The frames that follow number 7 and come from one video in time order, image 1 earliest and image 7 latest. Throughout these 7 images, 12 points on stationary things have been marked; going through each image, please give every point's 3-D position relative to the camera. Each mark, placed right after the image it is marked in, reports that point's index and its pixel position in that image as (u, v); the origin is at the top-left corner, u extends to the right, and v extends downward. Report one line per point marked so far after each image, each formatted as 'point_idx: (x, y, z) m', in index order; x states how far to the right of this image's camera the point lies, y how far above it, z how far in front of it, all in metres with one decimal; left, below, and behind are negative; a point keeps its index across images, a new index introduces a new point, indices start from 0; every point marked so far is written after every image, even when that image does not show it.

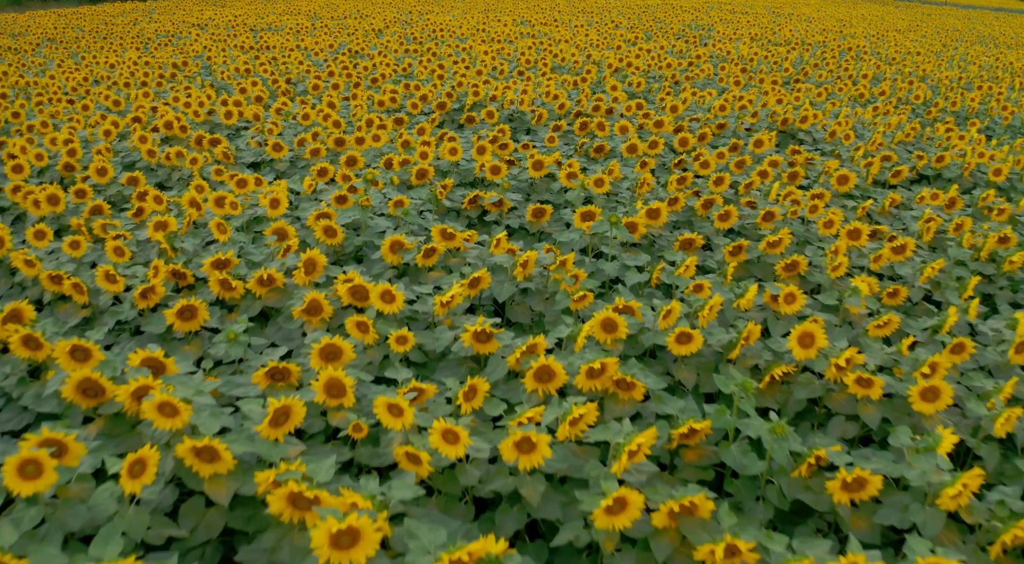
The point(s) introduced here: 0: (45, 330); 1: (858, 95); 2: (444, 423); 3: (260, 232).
0: (-2.3, -0.2, +3.5) m
1: (+5.2, +2.8, +10.8) m
2: (-0.2, -0.5, +2.9) m
3: (-1.8, +0.4, +5.1) m
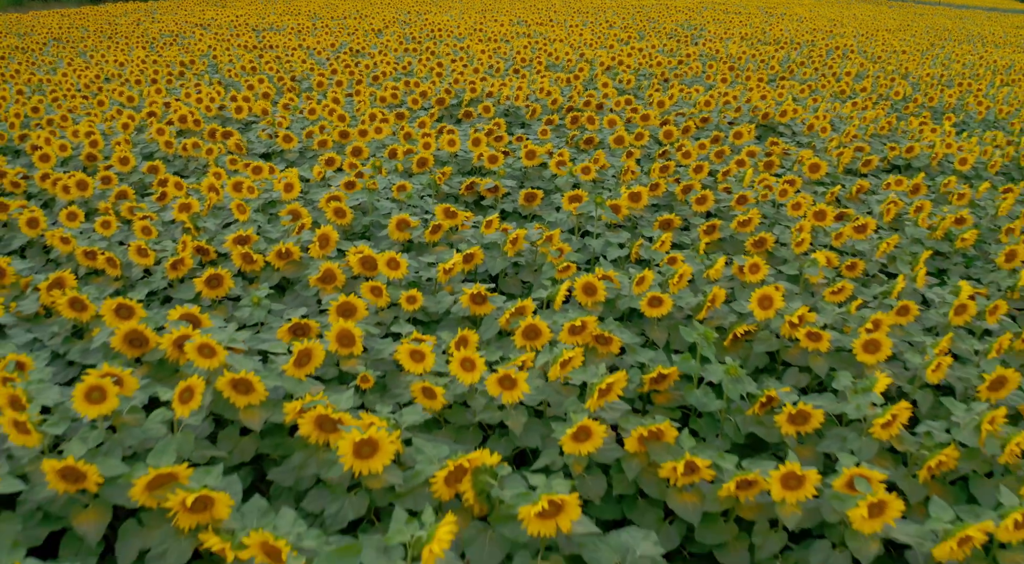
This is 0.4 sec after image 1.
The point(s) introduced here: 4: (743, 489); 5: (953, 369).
0: (-2.3, -0.1, +3.9) m
1: (+5.2, +3.0, +11.2) m
2: (-0.2, -0.3, +3.3) m
3: (-1.8, +0.5, +5.6) m
4: (+0.9, -0.8, +2.8) m
5: (+2.3, -0.5, +3.7) m
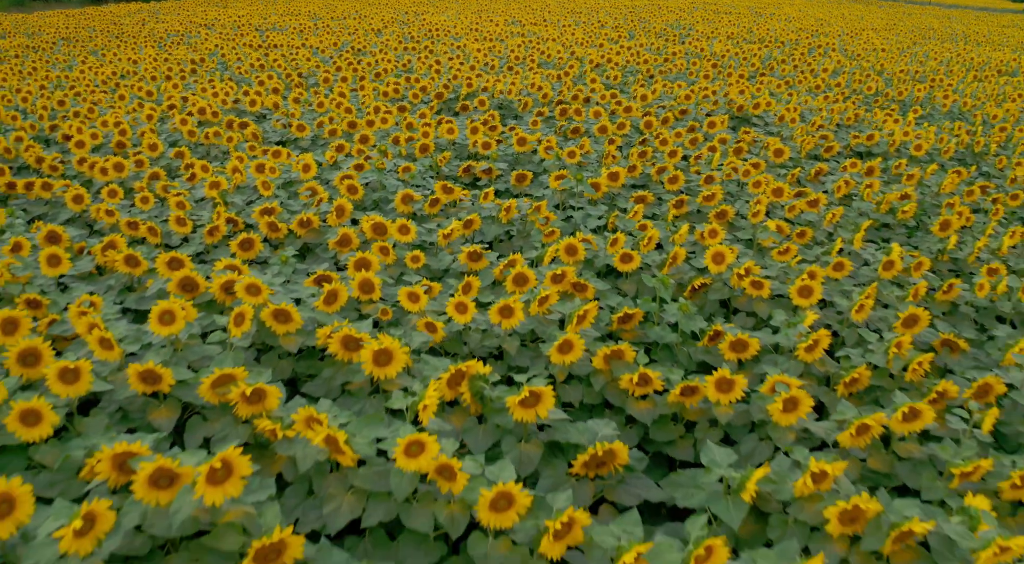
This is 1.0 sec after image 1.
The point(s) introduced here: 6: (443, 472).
0: (-2.4, +0.2, +4.5) m
1: (+5.1, +3.3, +11.9) m
2: (-0.3, -0.1, +4.0) m
3: (-1.9, +0.8, +6.2) m
4: (+0.9, -0.6, +3.5) m
5: (+2.2, -0.2, +4.4) m
6: (-0.3, -0.7, +2.7) m
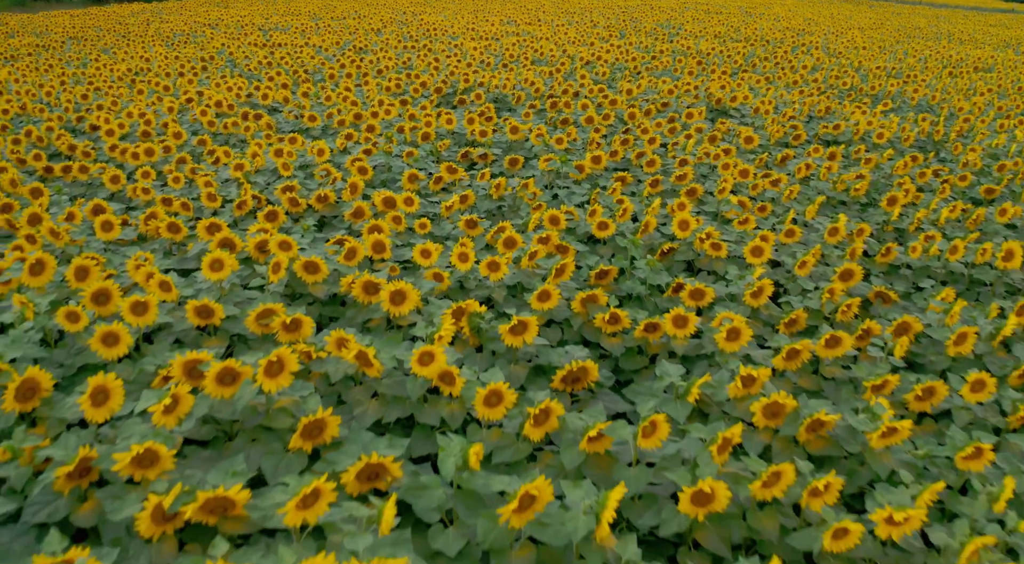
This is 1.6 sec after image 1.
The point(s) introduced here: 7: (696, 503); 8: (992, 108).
0: (-2.4, +0.4, +5.2) m
1: (+5.0, +3.5, +12.6) m
2: (-0.3, +0.2, +4.6) m
3: (-2.0, +1.0, +6.9) m
4: (+0.8, -0.3, +4.2) m
5: (+2.2, +0.1, +5.0) m
6: (-0.3, -0.5, +3.4) m
7: (+0.7, -0.9, +2.7) m
8: (+8.3, +3.0, +12.3) m
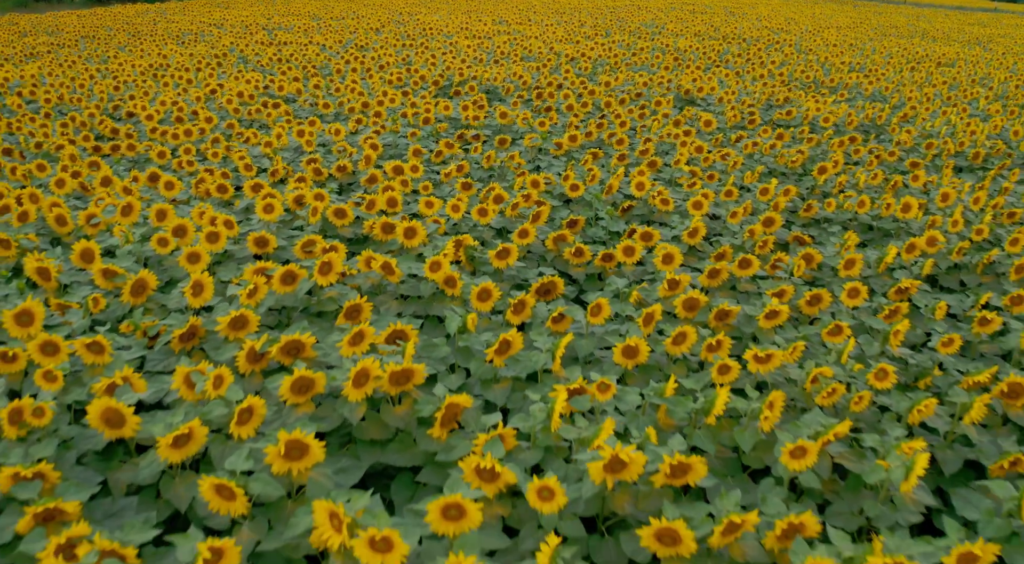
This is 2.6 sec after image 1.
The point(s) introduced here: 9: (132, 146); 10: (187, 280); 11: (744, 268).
0: (-2.5, +0.9, +6.3) m
1: (+4.8, +4.0, +13.8) m
2: (-0.4, +0.6, +5.8) m
3: (-2.1, +1.5, +8.0) m
4: (+0.7, +0.2, +5.3) m
5: (+2.0, +0.6, +6.2) m
6: (-0.4, 0.0, +4.5) m
7: (+0.6, -0.4, +3.8) m
8: (+8.1, +3.5, +13.5) m
9: (-4.3, +1.5, +8.0) m
10: (-2.1, 0.0, +4.7) m
11: (+1.7, +0.1, +5.1) m
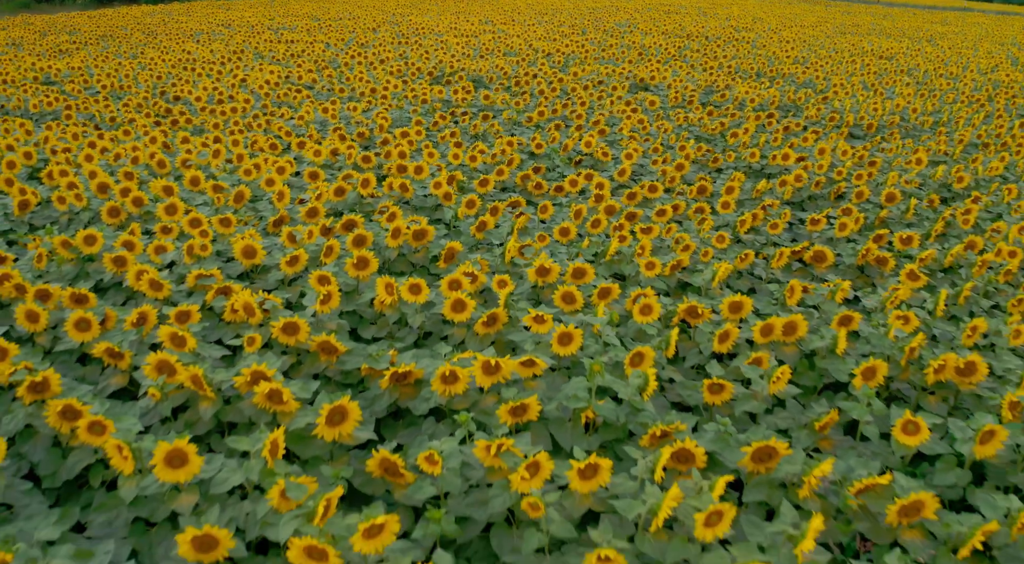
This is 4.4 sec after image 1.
0: (-2.8, +1.7, +8.4) m
1: (+4.4, +4.8, +16.0) m
2: (-0.7, +1.4, +7.9) m
3: (-2.4, +2.3, +10.1) m
4: (+0.5, +1.0, +7.4) m
5: (+1.8, +1.4, +8.3) m
6: (-0.6, +0.8, +6.6) m
7: (+0.4, +0.4, +6.0) m
8: (+7.7, +4.4, +15.8) m
9: (-4.5, +2.3, +10.1) m
10: (-2.4, +0.8, +6.8) m
11: (+1.4, +0.9, +7.2) m
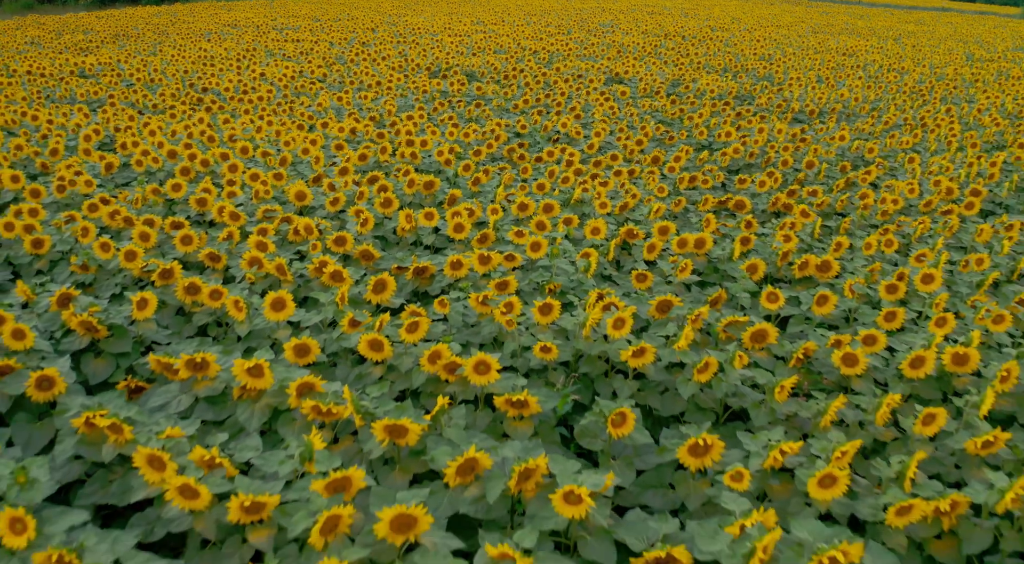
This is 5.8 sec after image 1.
0: (-2.9, +2.3, +10.1) m
1: (+4.1, +5.5, +17.7) m
2: (-0.8, +2.1, +9.6) m
3: (-2.6, +2.9, +11.8) m
4: (+0.3, +1.6, +9.1) m
5: (+1.6, +2.0, +10.1) m
6: (-0.8, +1.4, +8.3) m
7: (+0.3, +1.0, +7.6) m
8: (+7.5, +5.0, +17.5) m
9: (-4.7, +2.9, +11.7) m
10: (-2.5, +1.4, +8.5) m
11: (+1.3, +1.6, +8.9) m
